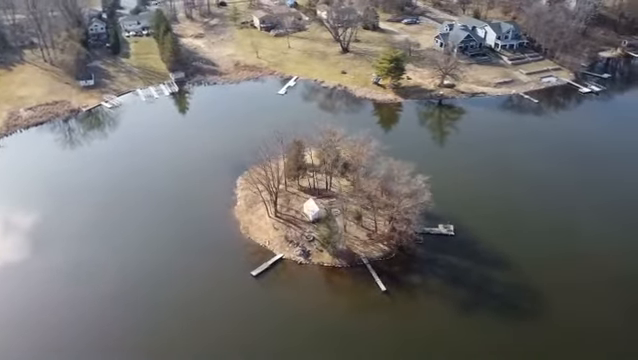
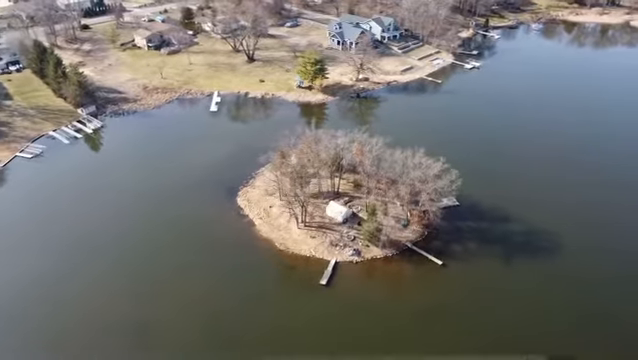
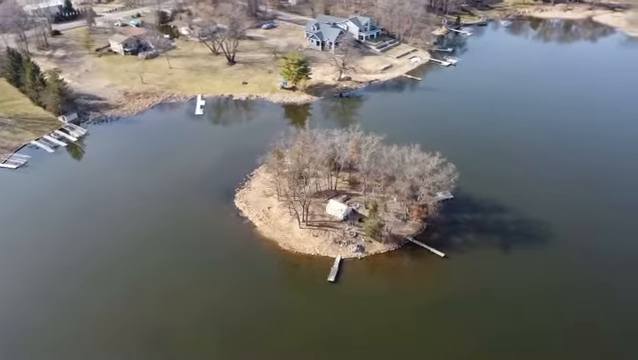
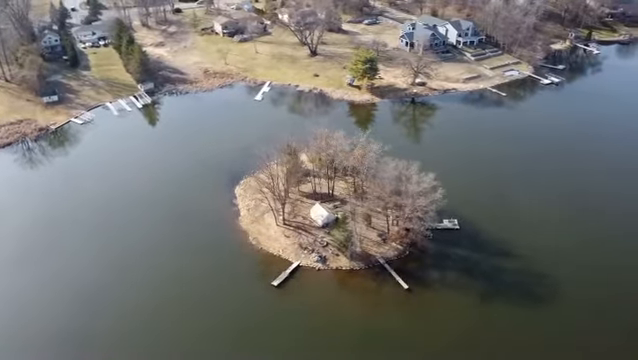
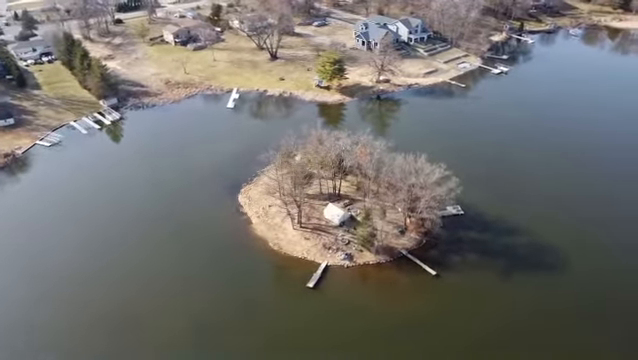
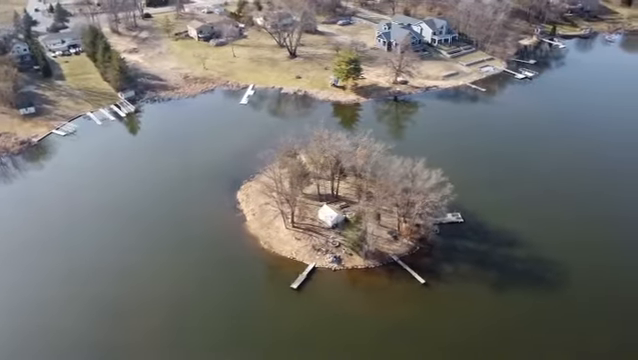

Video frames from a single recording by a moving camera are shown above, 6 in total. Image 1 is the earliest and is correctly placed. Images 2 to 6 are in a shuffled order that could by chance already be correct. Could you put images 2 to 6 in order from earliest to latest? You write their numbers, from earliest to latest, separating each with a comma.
4, 6, 5, 2, 3
